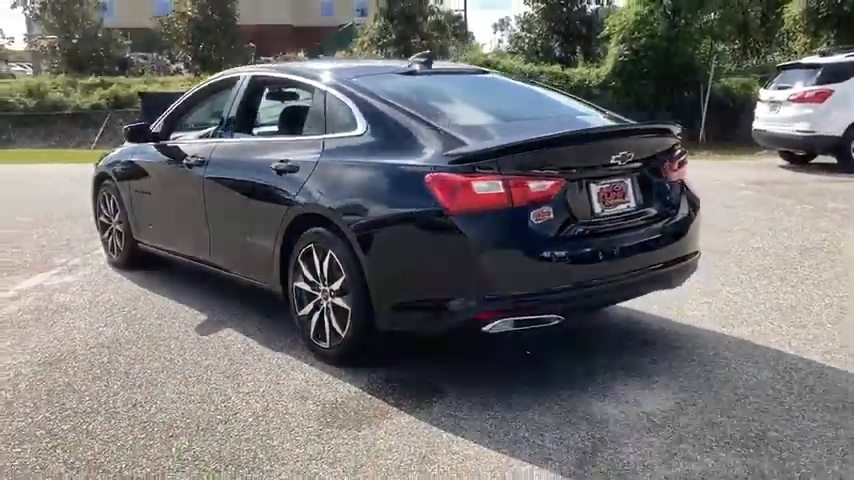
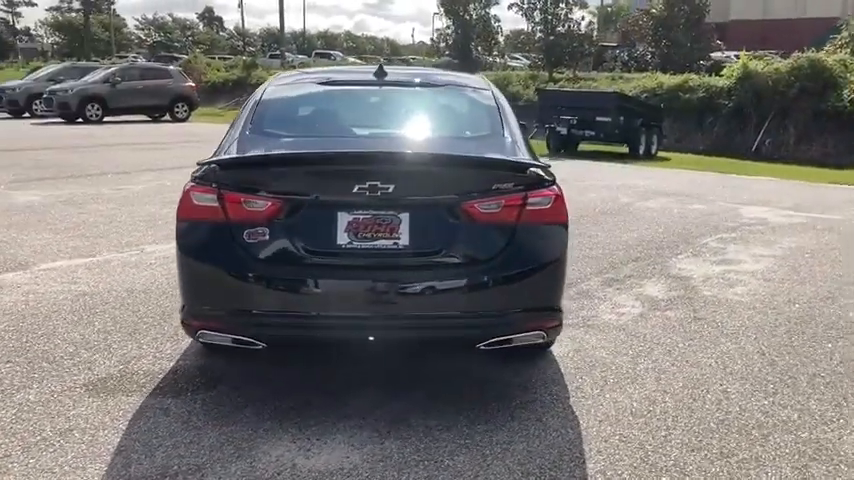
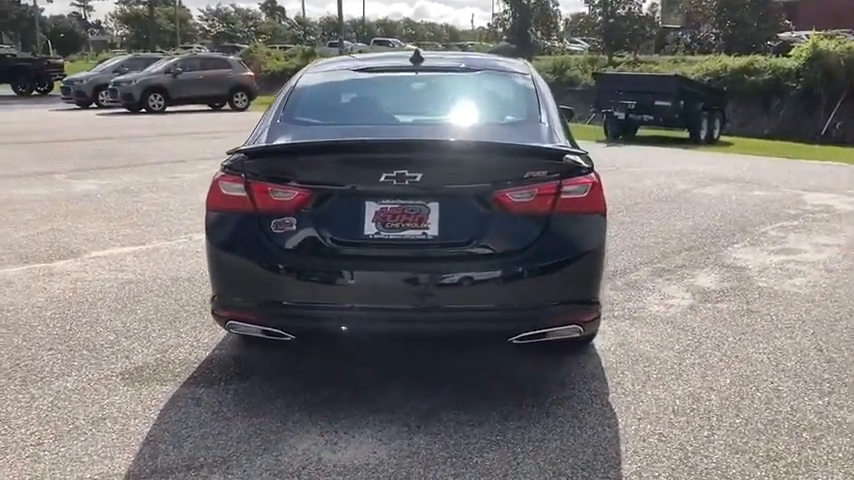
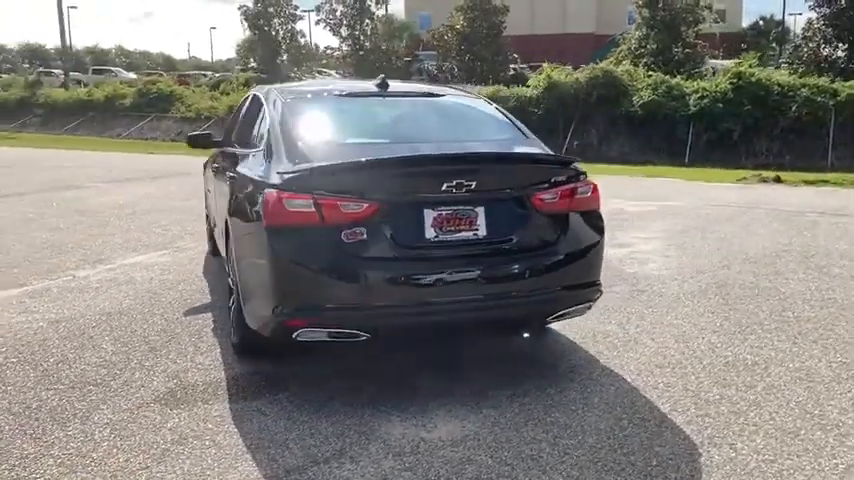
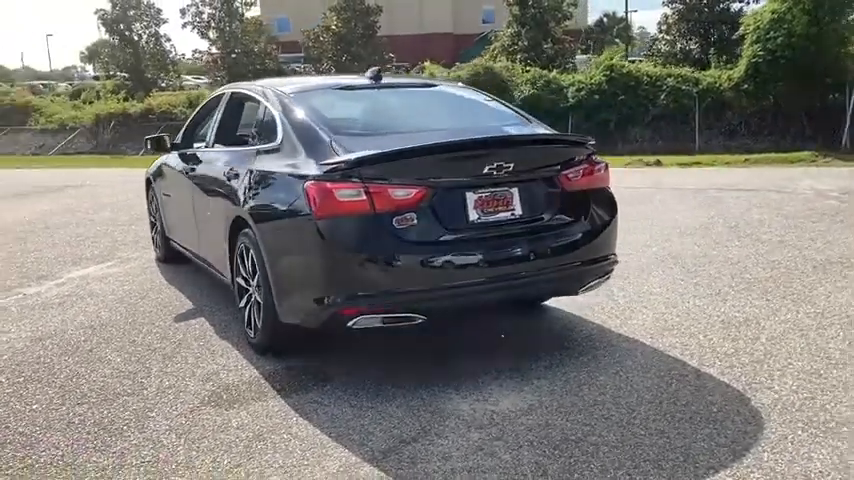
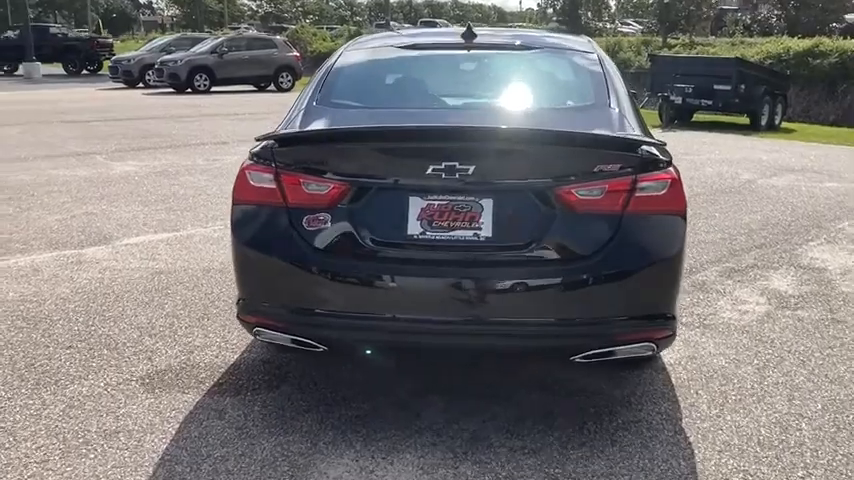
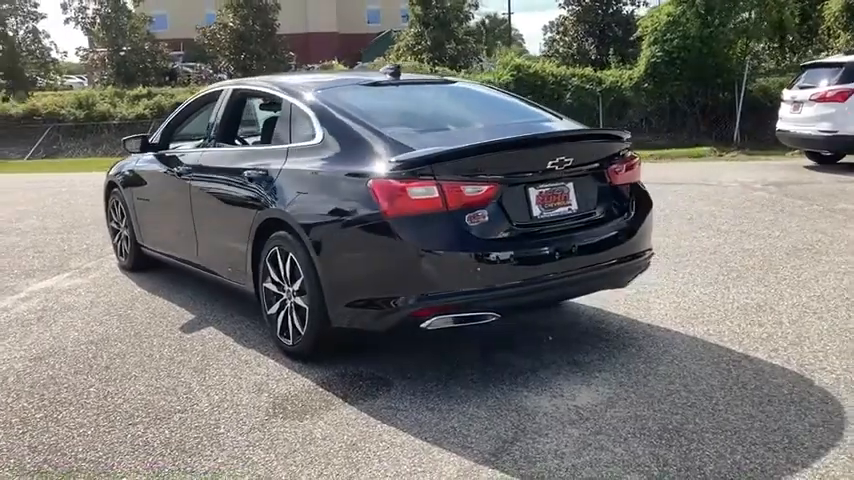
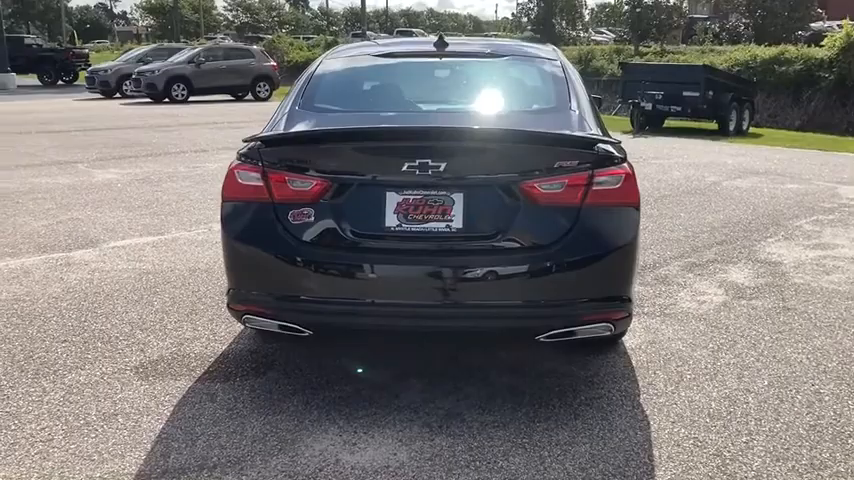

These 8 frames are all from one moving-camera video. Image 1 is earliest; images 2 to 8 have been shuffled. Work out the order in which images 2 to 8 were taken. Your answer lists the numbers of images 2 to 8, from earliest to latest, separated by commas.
7, 5, 4, 2, 3, 8, 6
